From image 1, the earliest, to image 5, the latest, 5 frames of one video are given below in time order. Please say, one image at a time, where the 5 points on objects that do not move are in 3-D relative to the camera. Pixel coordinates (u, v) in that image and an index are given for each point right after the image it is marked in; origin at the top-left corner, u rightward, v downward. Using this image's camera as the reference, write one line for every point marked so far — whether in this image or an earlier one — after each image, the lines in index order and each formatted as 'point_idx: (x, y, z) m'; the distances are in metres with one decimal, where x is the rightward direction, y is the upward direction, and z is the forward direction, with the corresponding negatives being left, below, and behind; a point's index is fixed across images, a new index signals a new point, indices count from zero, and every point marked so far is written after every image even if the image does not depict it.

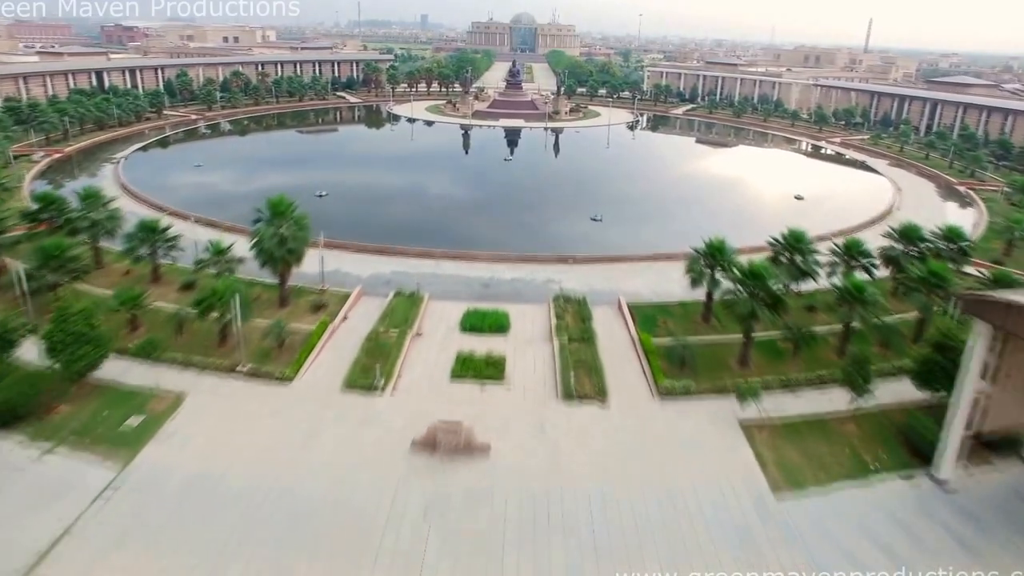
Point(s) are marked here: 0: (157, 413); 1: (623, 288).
0: (-4.0, -1.4, +7.1) m
1: (+2.0, 0.0, +11.5) m
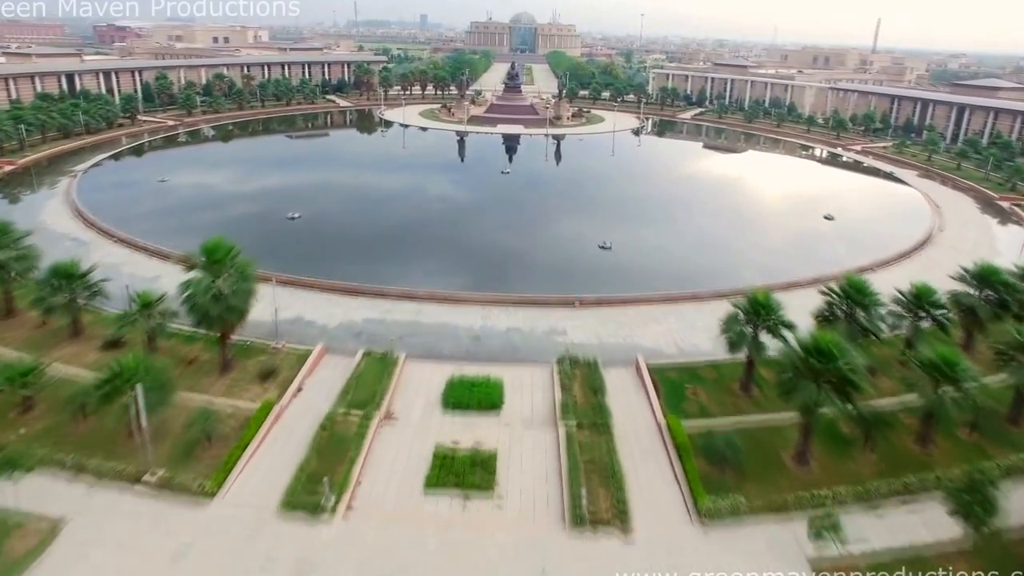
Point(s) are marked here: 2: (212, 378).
0: (-4.1, -2.2, +5.2) m
1: (+1.9, -0.8, +9.6) m
2: (-3.8, -1.1, +8.0) m
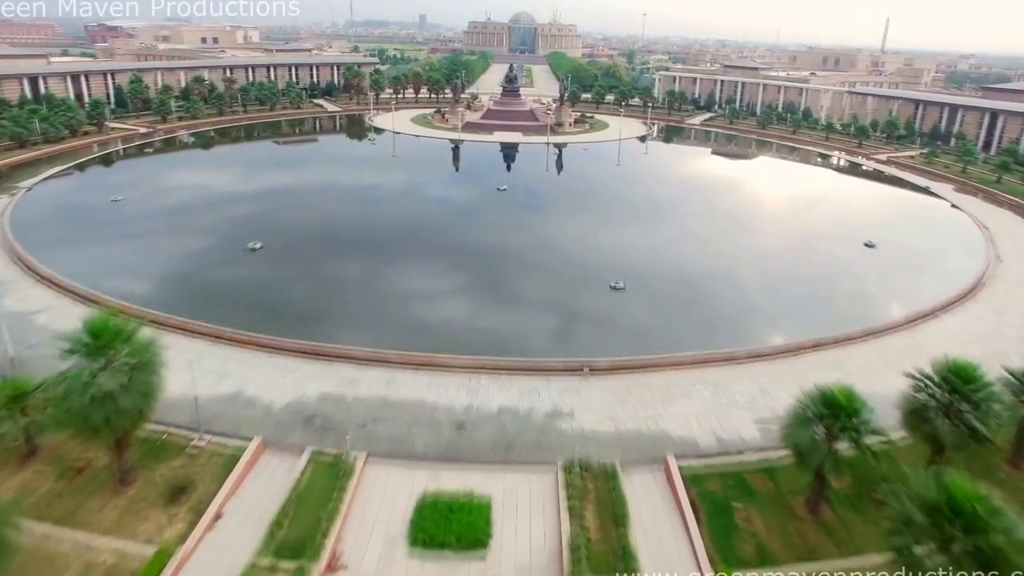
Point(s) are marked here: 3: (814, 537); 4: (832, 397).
0: (-4.1, -3.0, +3.2) m
1: (+1.8, -1.7, +7.6) m
2: (-3.9, -2.0, +6.0) m
3: (+2.8, -2.3, +5.8) m
4: (+2.9, -1.0, +5.8) m
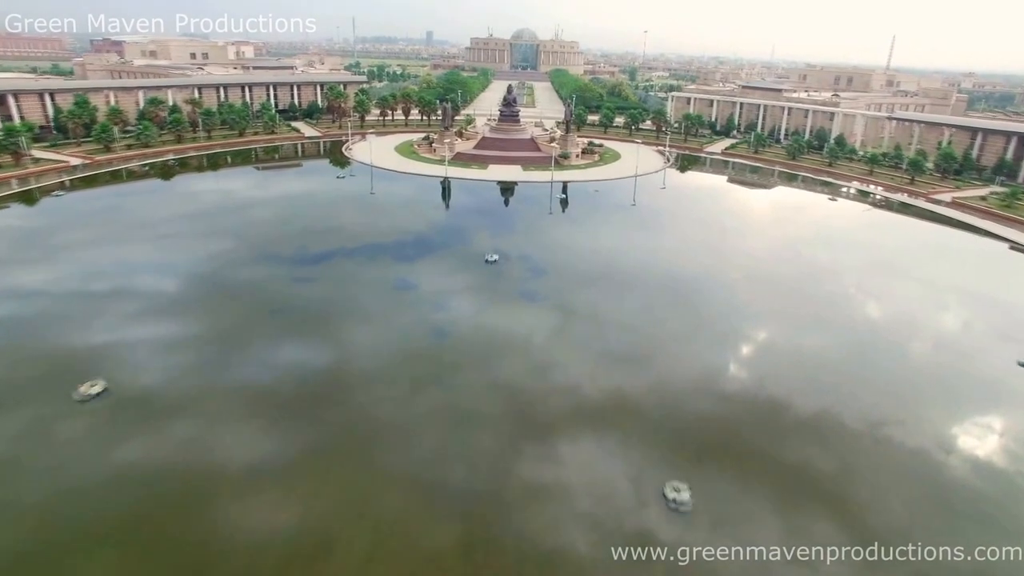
0: (-4.4, -5.6, -3.3) m
1: (+1.6, -4.4, +1.1) m
2: (-4.1, -4.6, -0.5) m
3: (+2.5, -4.9, -0.7) m
4: (+2.7, -3.6, -0.6) m
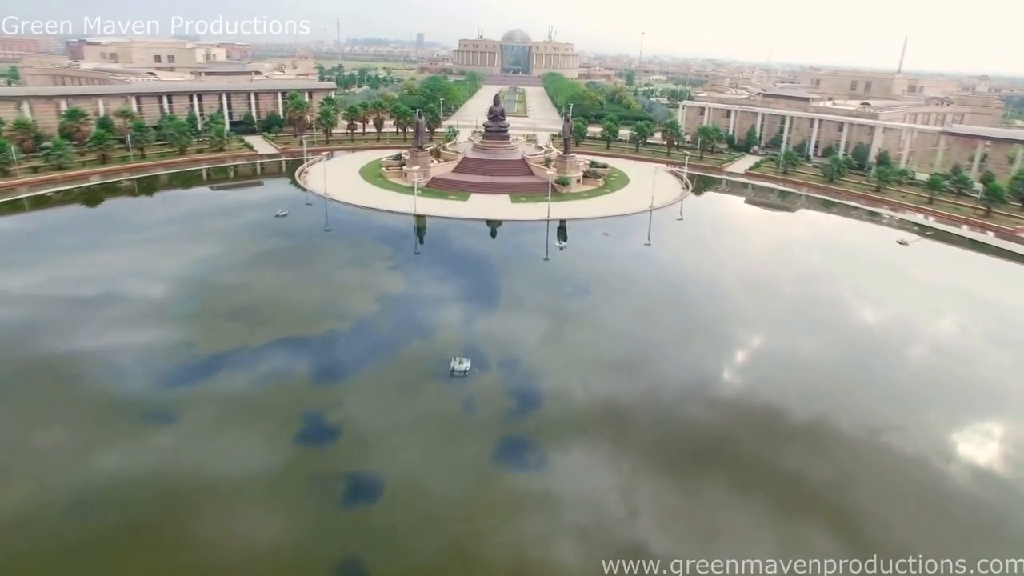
0: (-4.5, -8.7, -11.5) m
1: (+1.4, -7.4, -7.0) m
2: (-4.3, -7.7, -8.6) m
3: (+2.3, -8.0, -8.7) m
4: (+2.5, -6.7, -8.7) m
